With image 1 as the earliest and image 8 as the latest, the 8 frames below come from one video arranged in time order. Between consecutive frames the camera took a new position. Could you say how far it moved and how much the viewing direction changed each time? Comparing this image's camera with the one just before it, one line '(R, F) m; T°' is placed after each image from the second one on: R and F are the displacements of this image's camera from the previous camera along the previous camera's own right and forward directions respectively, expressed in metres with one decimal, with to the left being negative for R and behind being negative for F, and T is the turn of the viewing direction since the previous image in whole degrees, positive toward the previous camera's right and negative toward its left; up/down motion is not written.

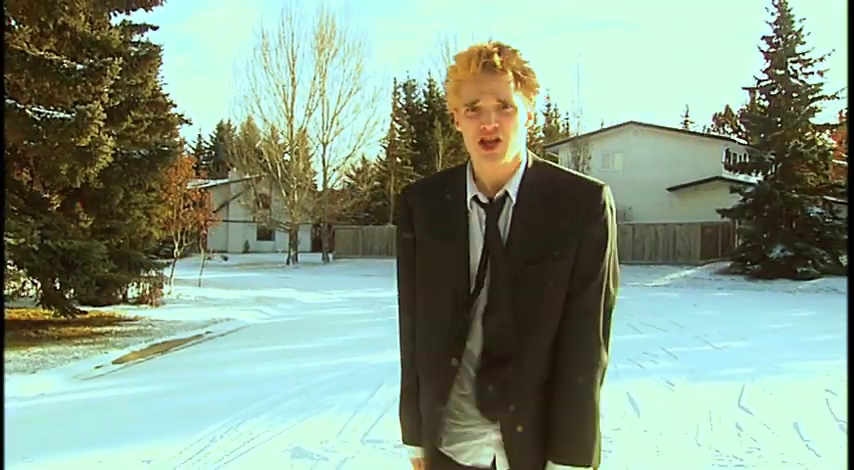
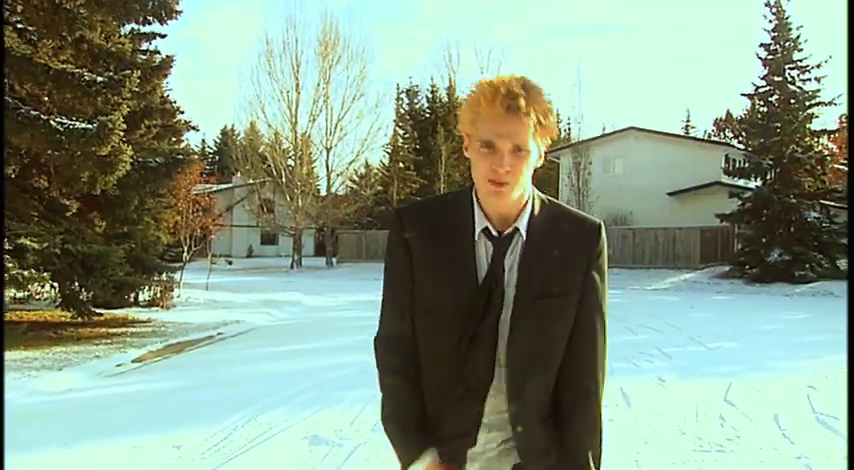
(0.0, -0.4) m; 0°
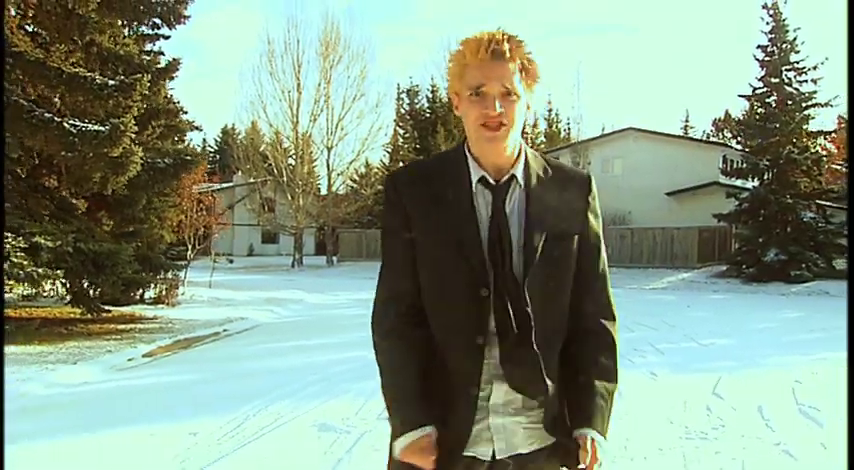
(0.0, -0.3) m; 0°
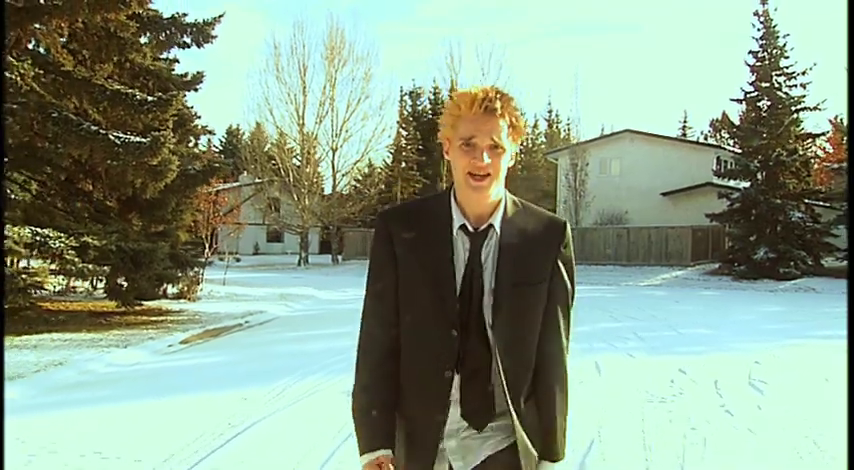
(0.0, -1.1) m; 0°
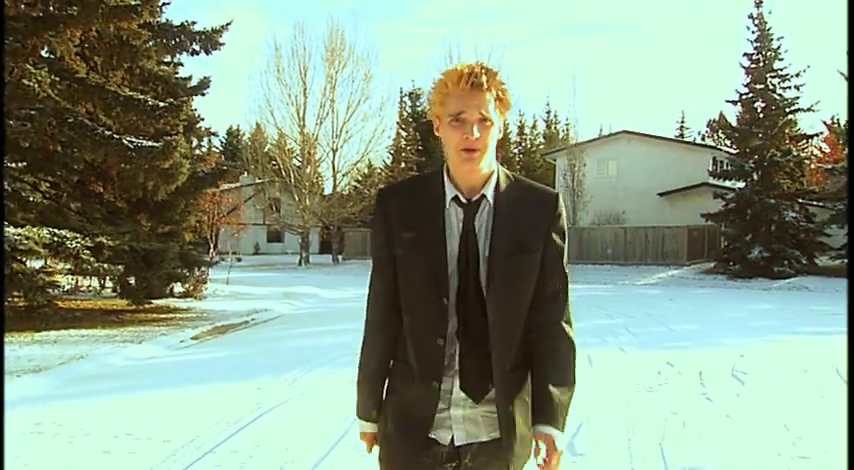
(0.0, -0.4) m; 0°
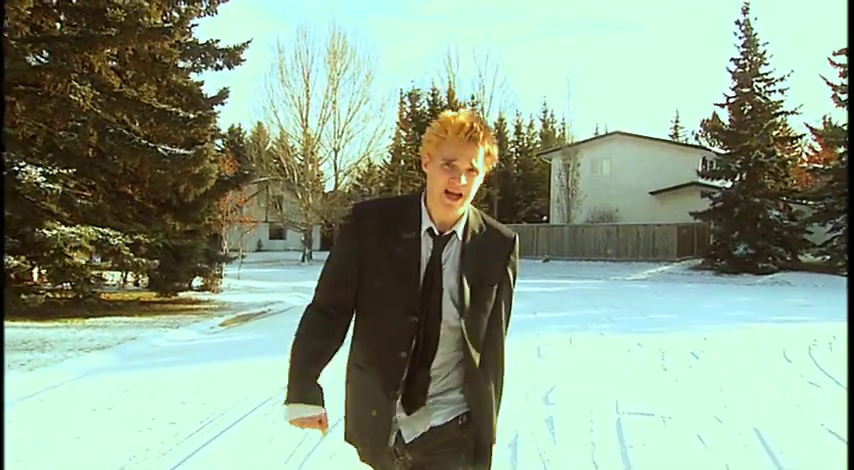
(-0.1, -1.3) m; 0°
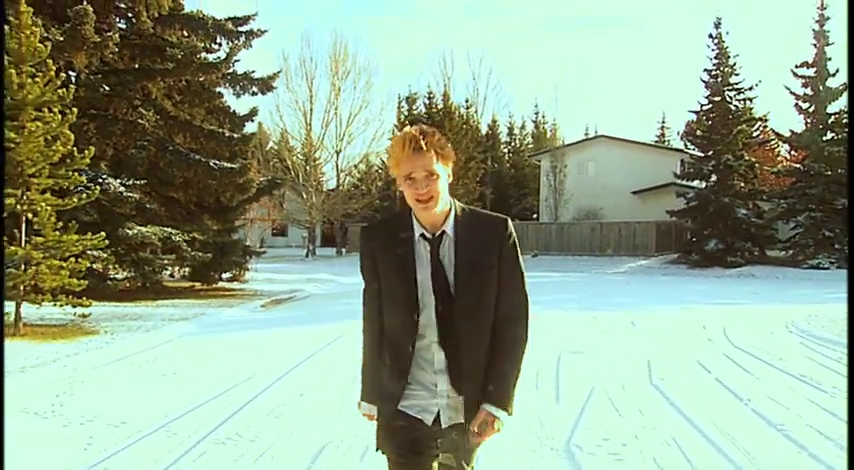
(-0.1, -2.7) m; 0°
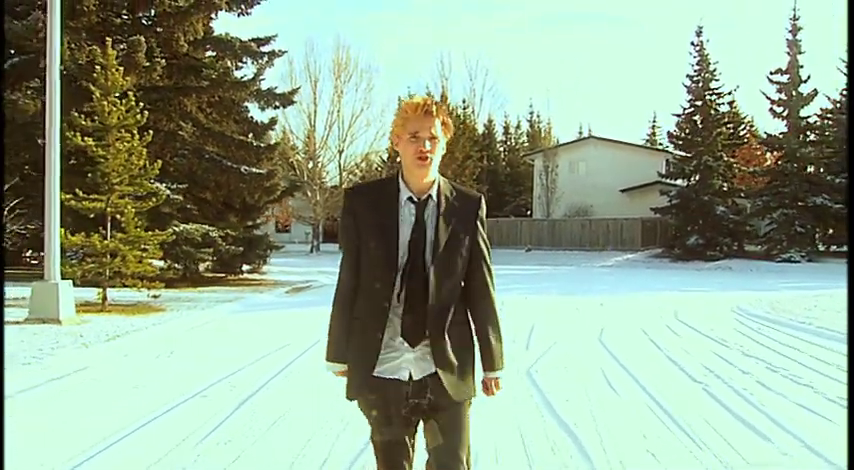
(-0.1, -2.2) m; 0°
